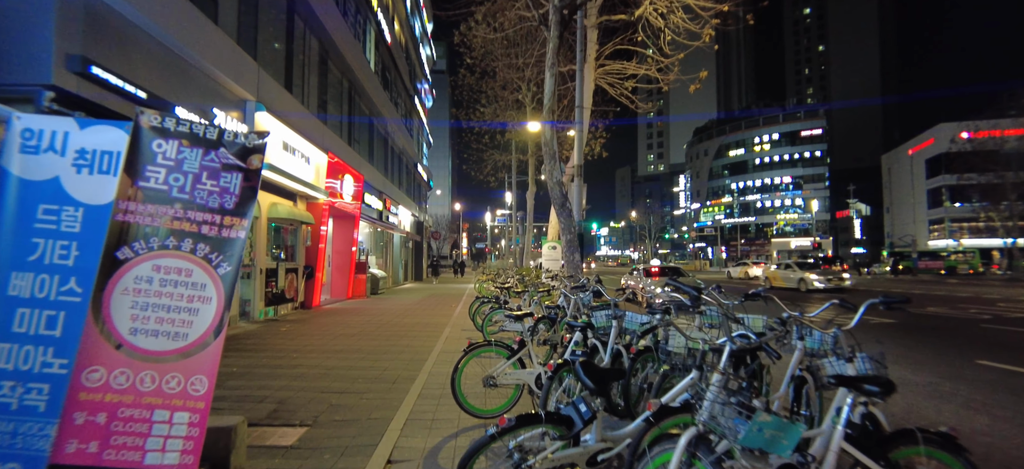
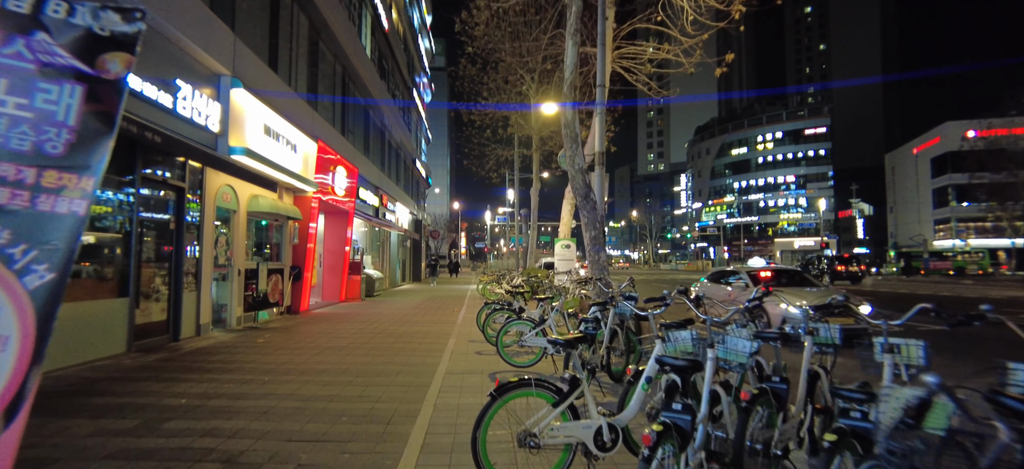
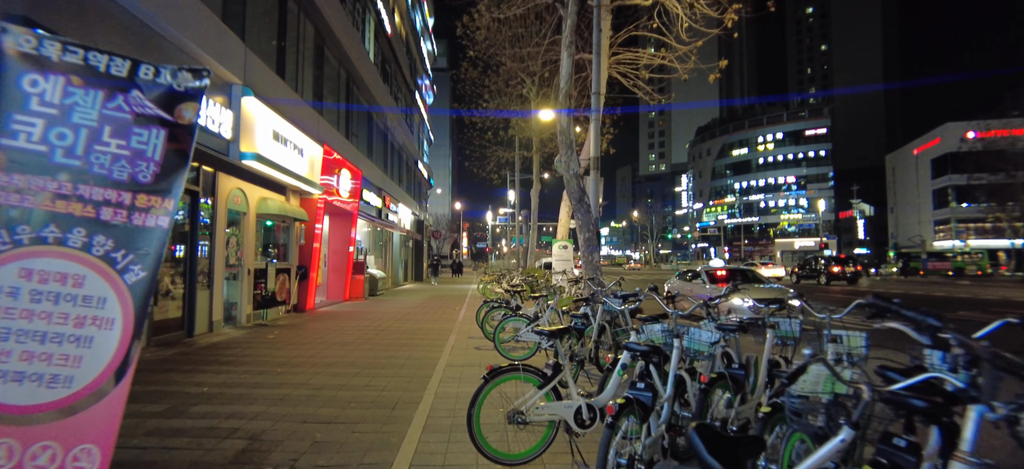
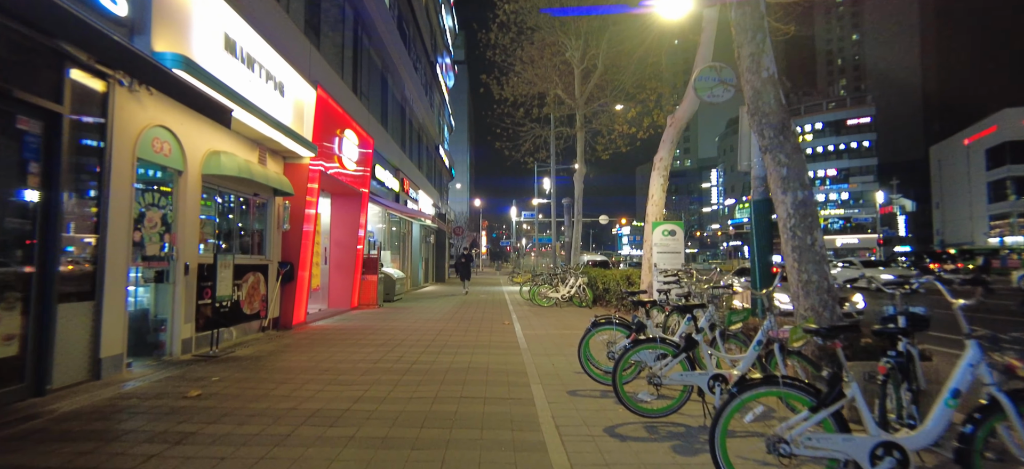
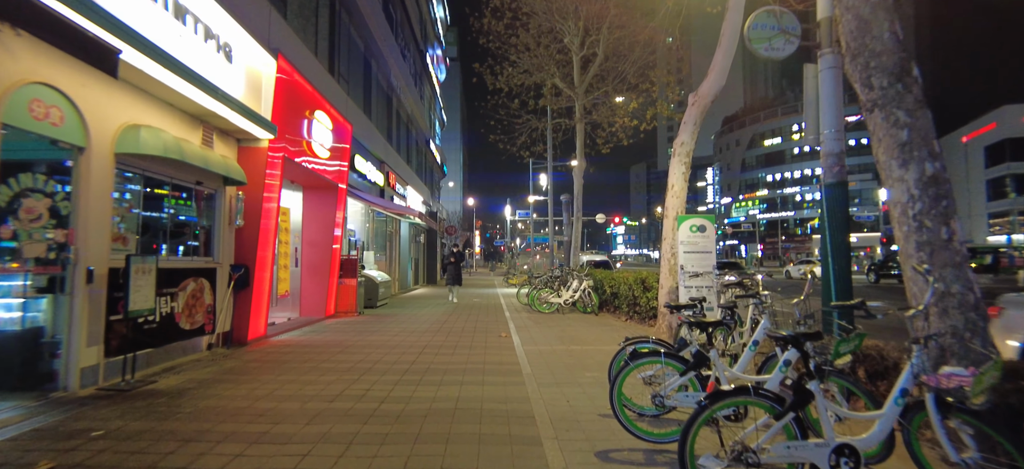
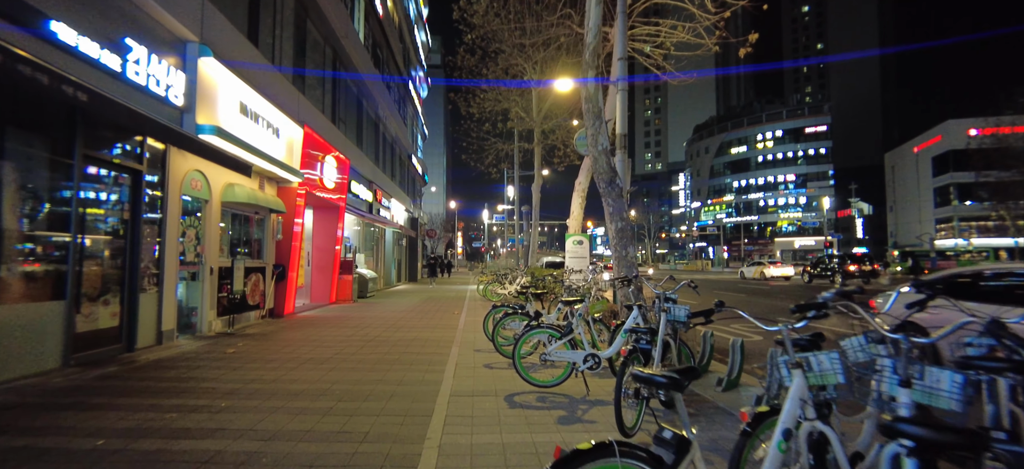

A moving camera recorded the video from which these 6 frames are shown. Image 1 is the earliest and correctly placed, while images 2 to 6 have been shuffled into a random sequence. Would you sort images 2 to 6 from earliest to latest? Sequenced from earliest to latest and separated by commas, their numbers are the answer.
3, 2, 6, 4, 5
